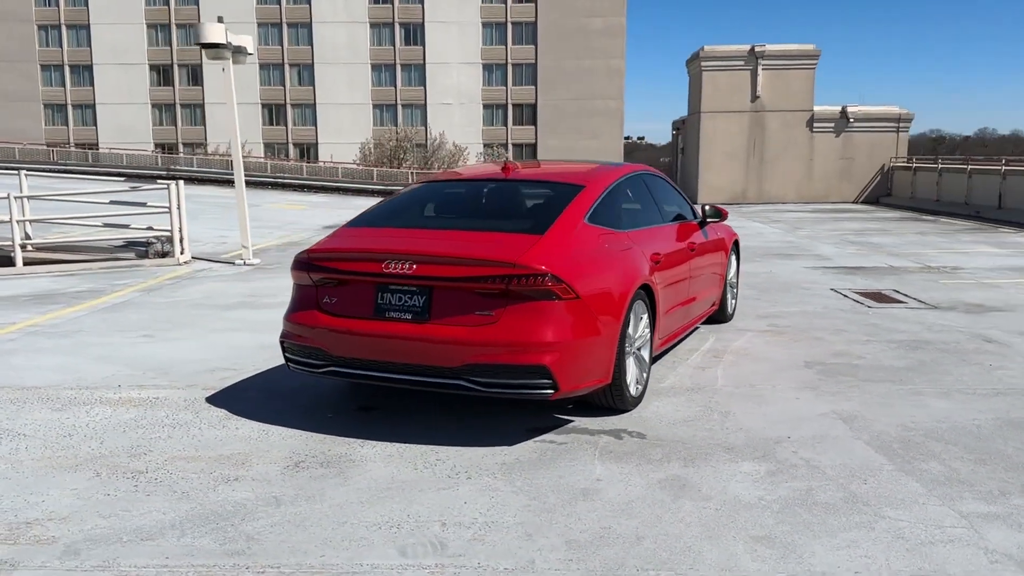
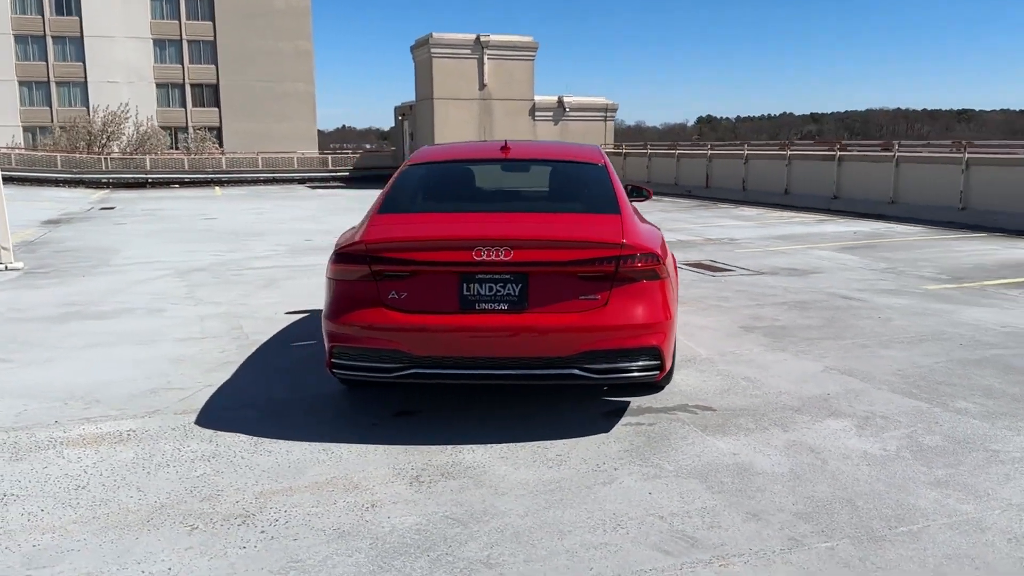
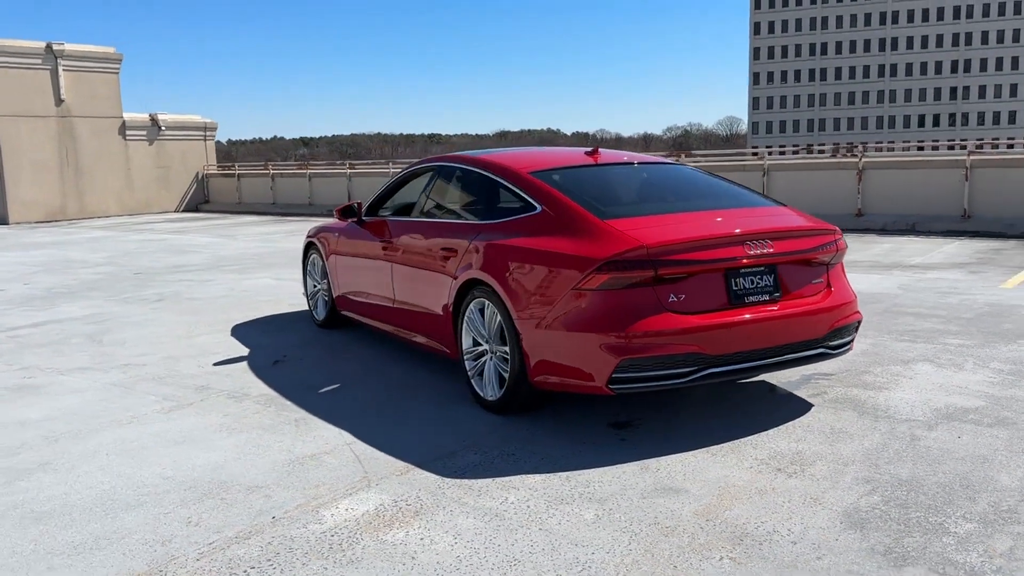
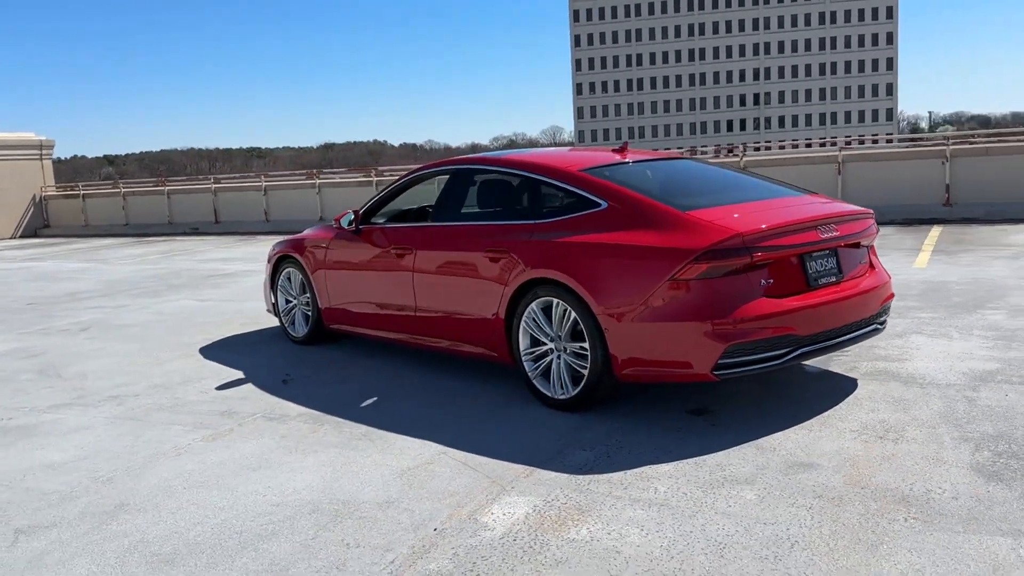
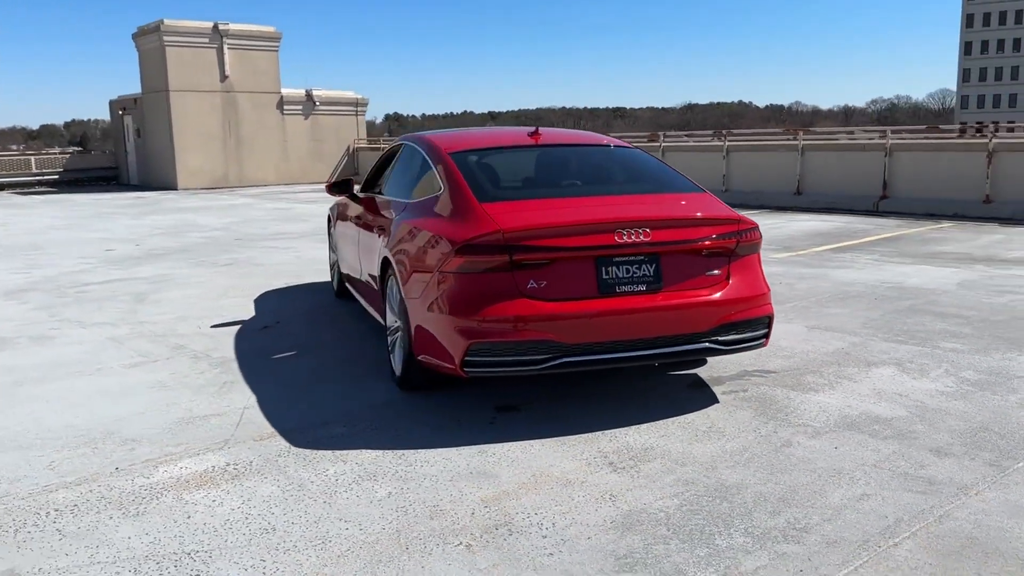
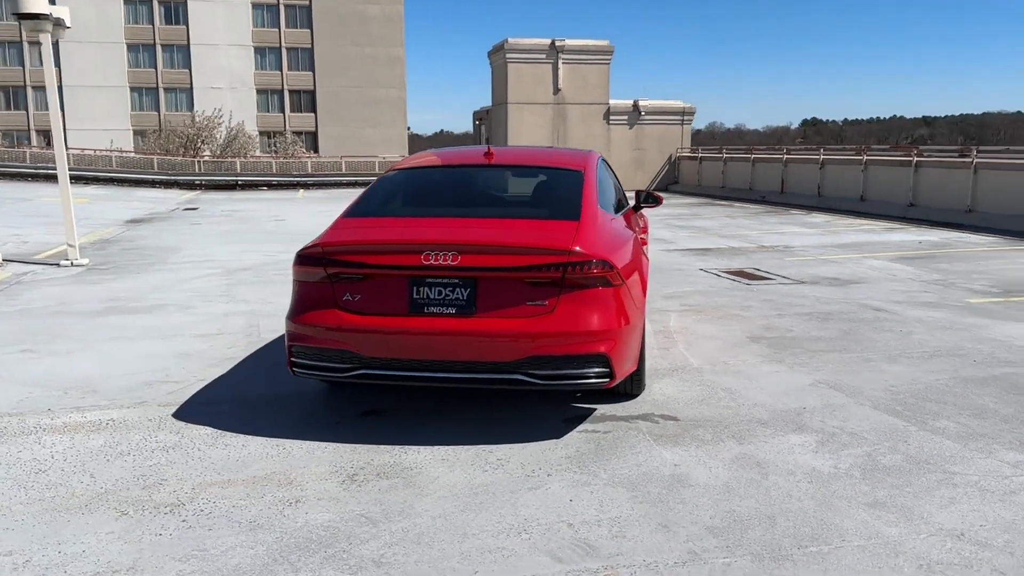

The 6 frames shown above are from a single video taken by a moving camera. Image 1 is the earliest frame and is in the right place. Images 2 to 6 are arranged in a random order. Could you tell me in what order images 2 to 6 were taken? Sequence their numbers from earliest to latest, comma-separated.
6, 2, 5, 3, 4
